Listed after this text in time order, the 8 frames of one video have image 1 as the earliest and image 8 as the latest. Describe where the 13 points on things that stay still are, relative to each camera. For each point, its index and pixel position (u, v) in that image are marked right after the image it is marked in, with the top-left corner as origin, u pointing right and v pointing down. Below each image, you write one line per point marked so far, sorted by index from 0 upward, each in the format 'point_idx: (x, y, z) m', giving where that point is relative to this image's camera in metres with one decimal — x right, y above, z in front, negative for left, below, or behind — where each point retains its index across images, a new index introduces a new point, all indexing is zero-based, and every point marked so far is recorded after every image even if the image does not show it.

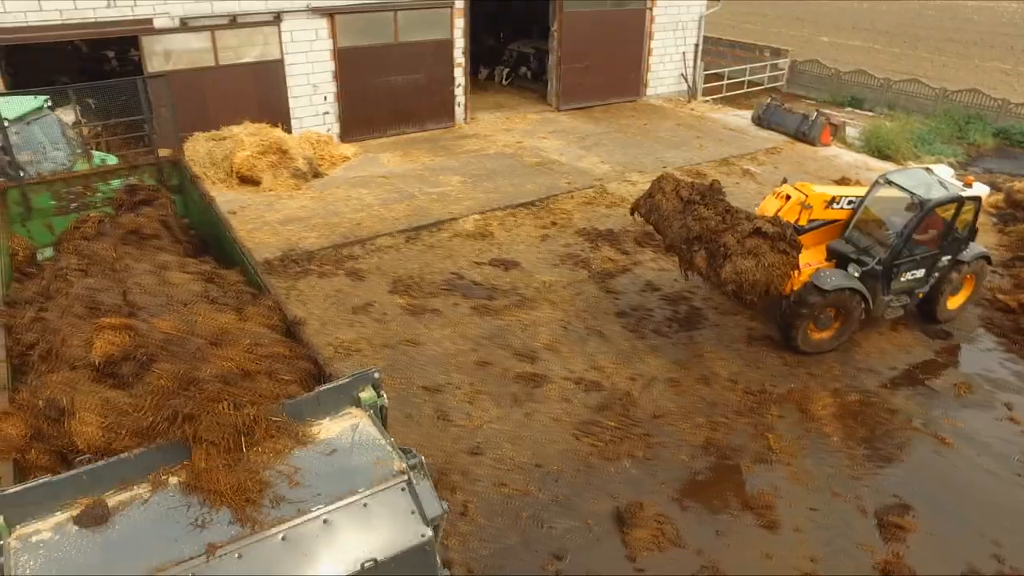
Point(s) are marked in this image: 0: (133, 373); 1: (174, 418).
0: (-1.9, -0.4, +3.0) m
1: (-1.5, -0.6, +2.7) m
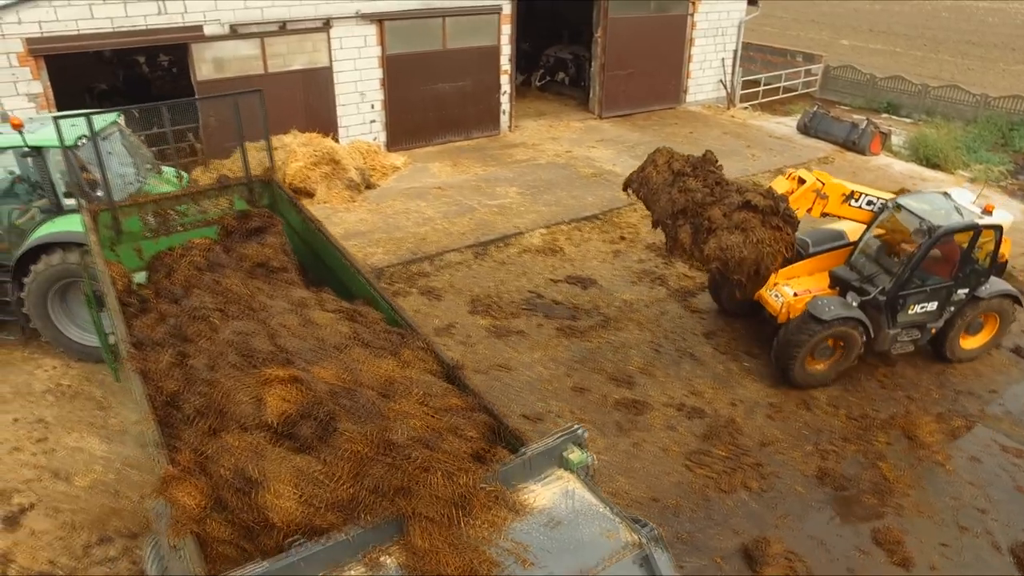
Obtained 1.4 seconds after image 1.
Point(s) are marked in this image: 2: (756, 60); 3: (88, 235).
0: (-0.9, -0.7, +2.7) m
1: (-0.5, -0.8, +2.5) m
2: (+6.9, +6.5, +17.3) m
3: (-3.2, +0.5, +4.6) m
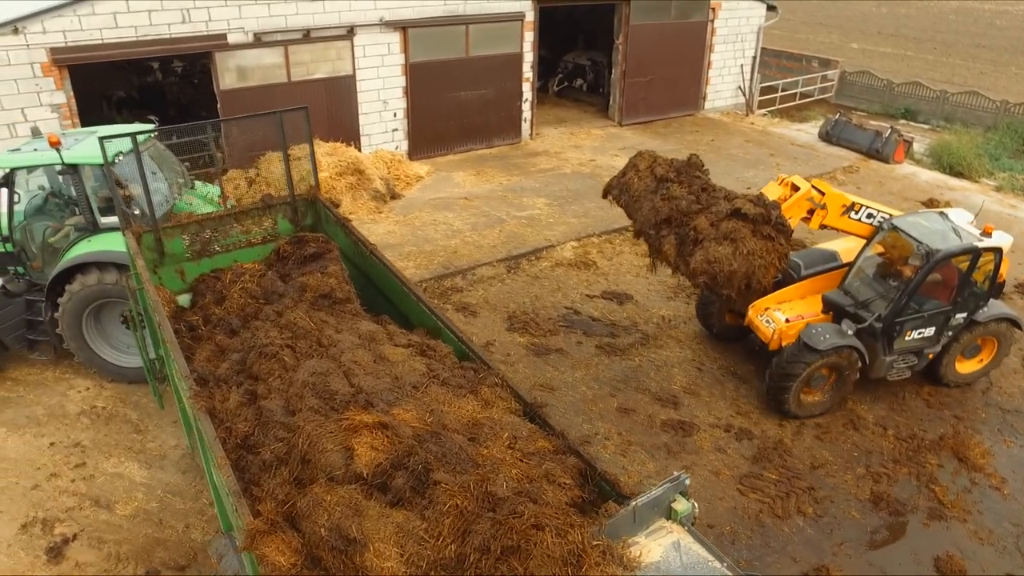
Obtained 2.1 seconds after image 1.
0: (-0.4, -0.9, +2.6) m
1: (-0.1, -1.0, +2.4) m
2: (+7.3, +6.3, +17.2) m
3: (-2.8, +0.3, +4.5) m
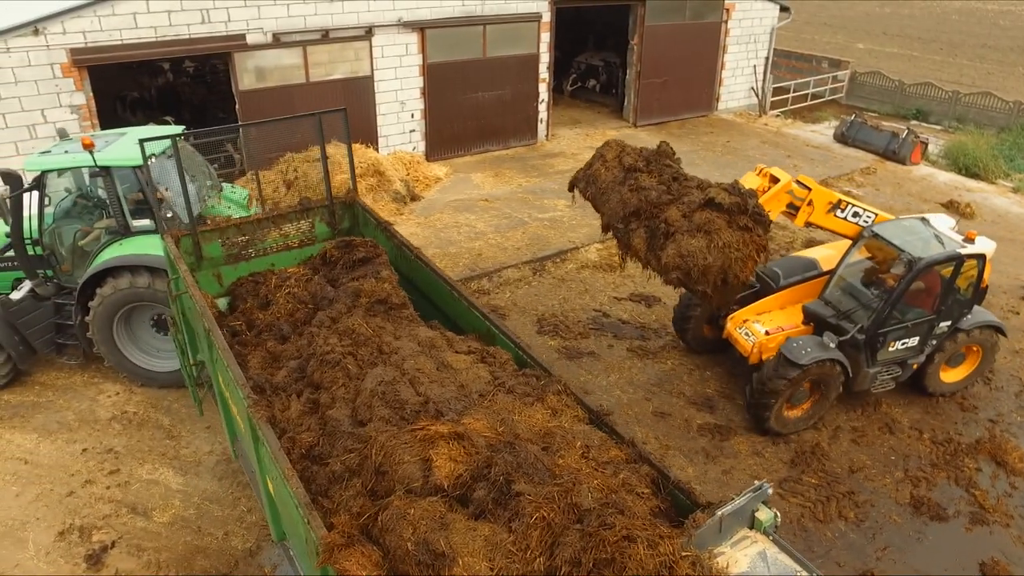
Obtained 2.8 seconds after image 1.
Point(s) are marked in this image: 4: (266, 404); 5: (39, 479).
0: (-0.1, -0.9, +2.5) m
1: (+0.3, -1.1, +2.3) m
2: (+7.6, +6.3, +17.2) m
3: (-2.5, +0.2, +4.4) m
4: (-1.3, -0.6, +3.2) m
5: (-4.0, -1.6, +5.1) m
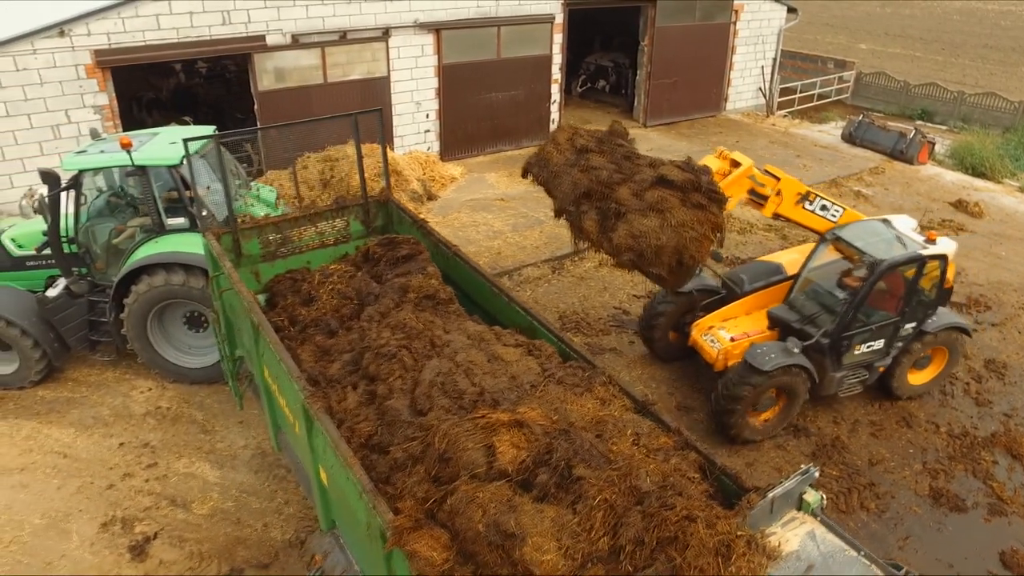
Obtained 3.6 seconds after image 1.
0: (+0.2, -0.9, +2.7) m
1: (+0.5, -1.0, +2.5) m
2: (+7.8, +6.3, +17.3) m
3: (-2.2, +0.3, +4.5) m
4: (-1.0, -0.6, +3.3) m
5: (-3.7, -1.6, +5.2) m
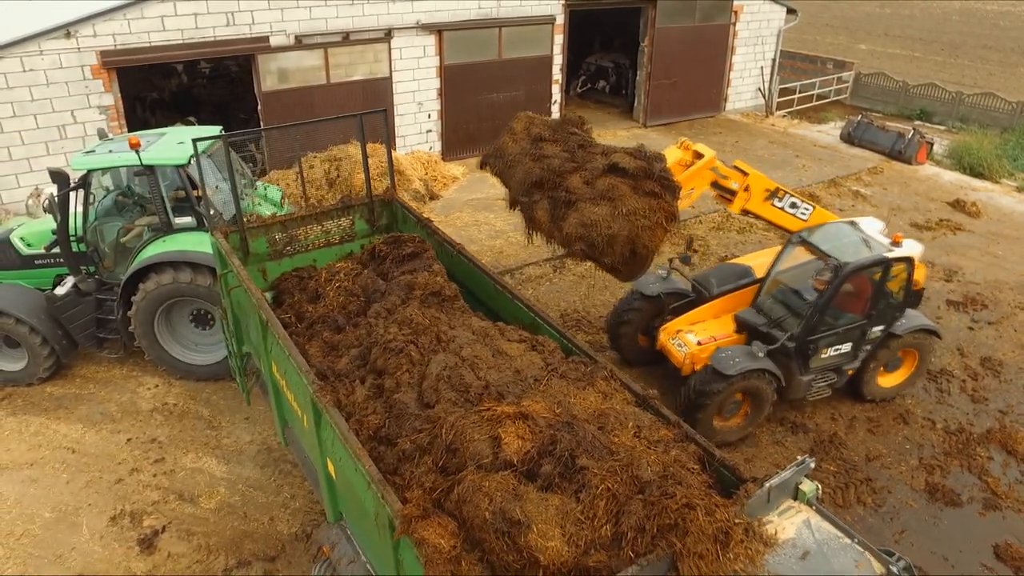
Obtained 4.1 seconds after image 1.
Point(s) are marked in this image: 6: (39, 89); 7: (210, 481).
0: (+0.2, -0.8, +2.7) m
1: (+0.5, -1.0, +2.5) m
2: (+7.8, +6.3, +17.4) m
3: (-2.2, +0.3, +4.6) m
4: (-1.0, -0.6, +3.4) m
5: (-3.7, -1.6, +5.3) m
6: (-6.1, +2.6, +7.8) m
7: (-2.6, -1.7, +5.2) m
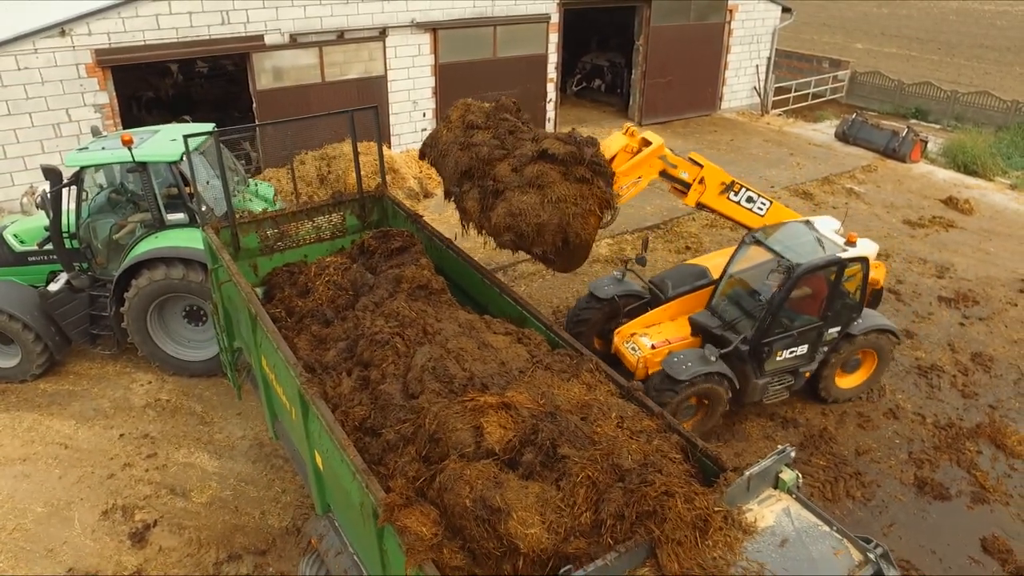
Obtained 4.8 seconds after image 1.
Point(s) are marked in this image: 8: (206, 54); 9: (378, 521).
0: (+0.1, -0.8, +2.8) m
1: (+0.5, -1.0, +2.6) m
2: (+7.7, +6.4, +17.4) m
3: (-2.3, +0.3, +4.7) m
4: (-1.1, -0.5, +3.4) m
5: (-3.8, -1.5, +5.3) m
6: (-6.2, +2.6, +7.9) m
7: (-2.7, -1.6, +5.3) m
8: (-4.4, +3.4, +8.7) m
9: (-0.6, -1.0, +2.6) m
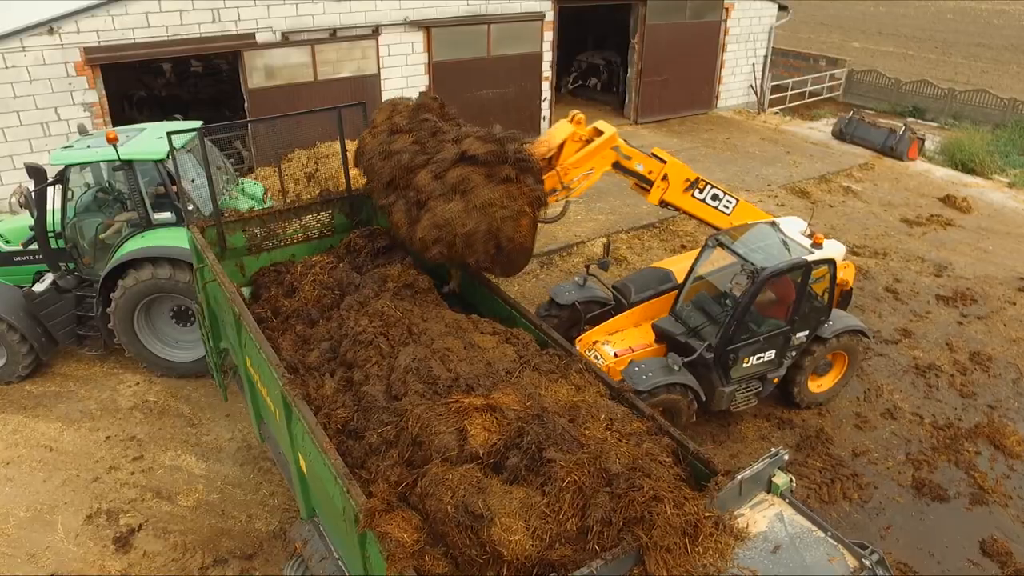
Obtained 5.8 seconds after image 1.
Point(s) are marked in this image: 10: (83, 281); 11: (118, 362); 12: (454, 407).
0: (+0.1, -0.8, +2.7) m
1: (+0.4, -1.0, +2.5) m
2: (+7.6, +6.4, +17.4) m
3: (-2.3, +0.3, +4.6) m
4: (-1.1, -0.5, +3.3) m
5: (-3.9, -1.5, +5.2) m
6: (-6.3, +2.6, +7.8) m
7: (-2.8, -1.6, +5.2) m
8: (-4.5, +3.4, +8.6) m
9: (-0.6, -1.0, +2.5) m
10: (-4.3, +0.1, +6.0) m
11: (-4.1, -0.8, +6.4) m
12: (-0.3, -0.6, +2.9) m
